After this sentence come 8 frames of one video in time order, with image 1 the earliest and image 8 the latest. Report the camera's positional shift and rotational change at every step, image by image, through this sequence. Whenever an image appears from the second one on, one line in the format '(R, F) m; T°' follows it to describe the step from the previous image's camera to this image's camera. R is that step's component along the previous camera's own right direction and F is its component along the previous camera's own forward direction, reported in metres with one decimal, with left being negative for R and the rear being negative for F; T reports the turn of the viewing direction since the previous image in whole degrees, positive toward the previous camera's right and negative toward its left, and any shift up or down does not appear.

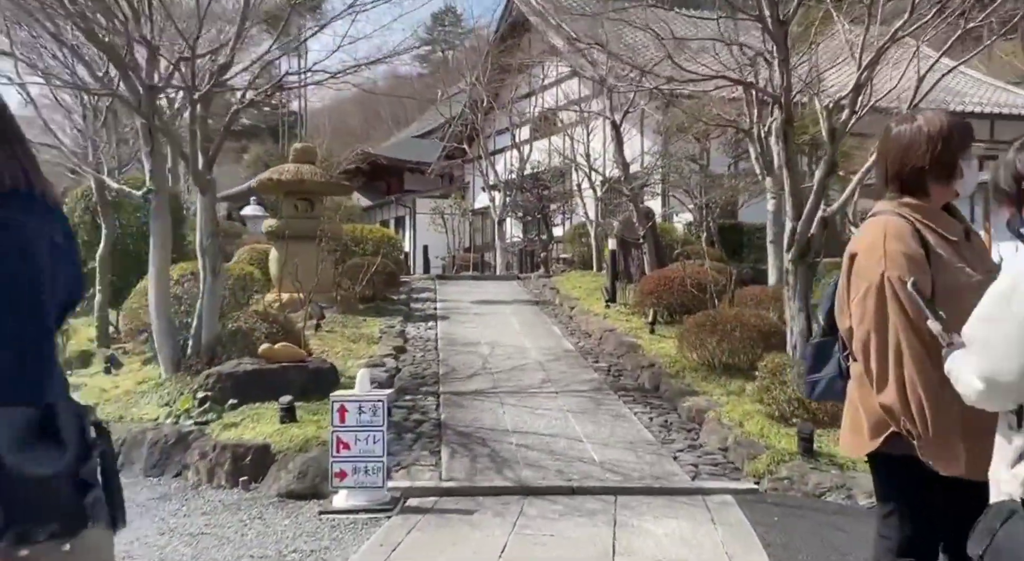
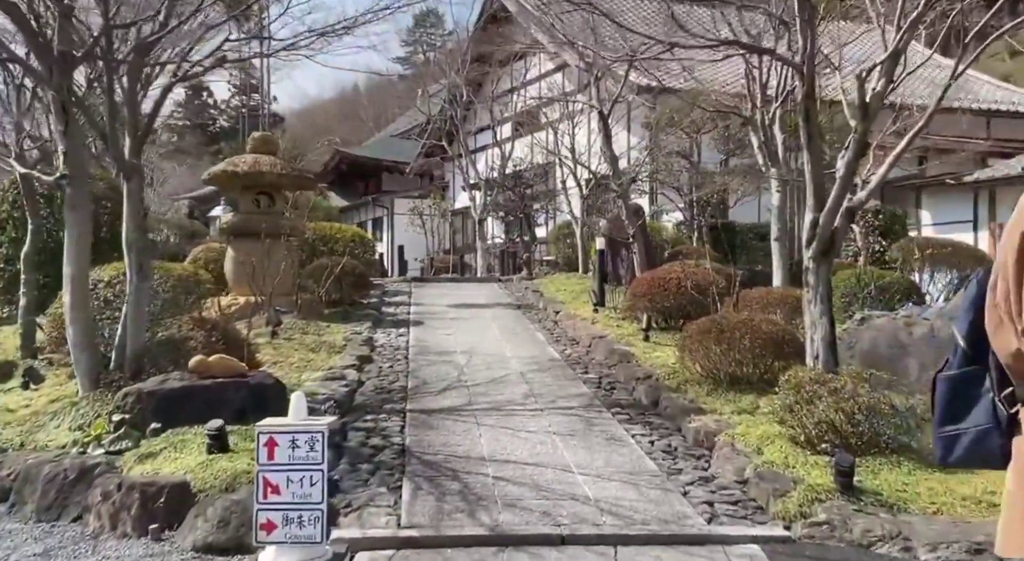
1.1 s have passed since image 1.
(0.0, +0.8) m; +1°
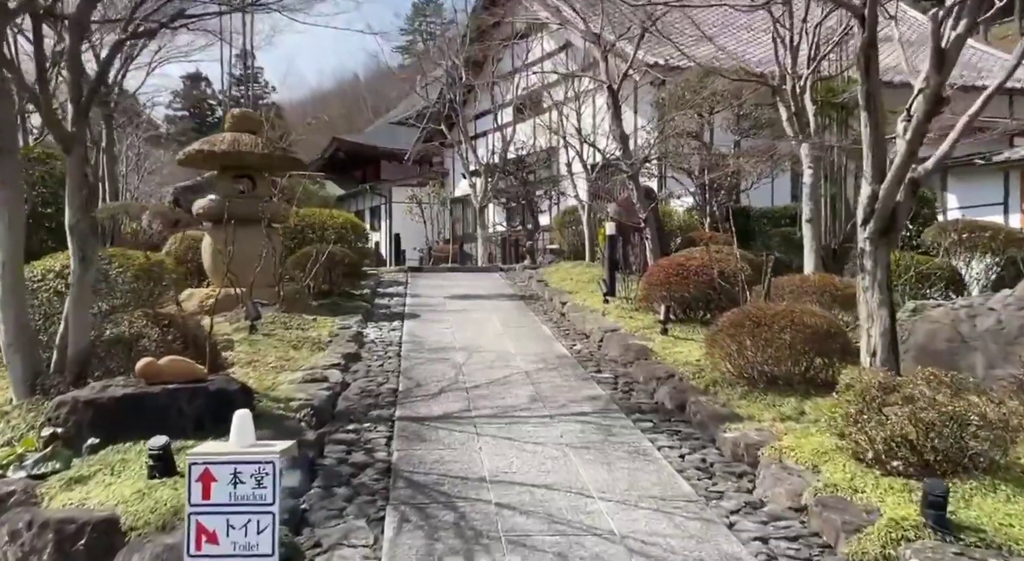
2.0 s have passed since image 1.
(0.0, +0.8) m; 0°
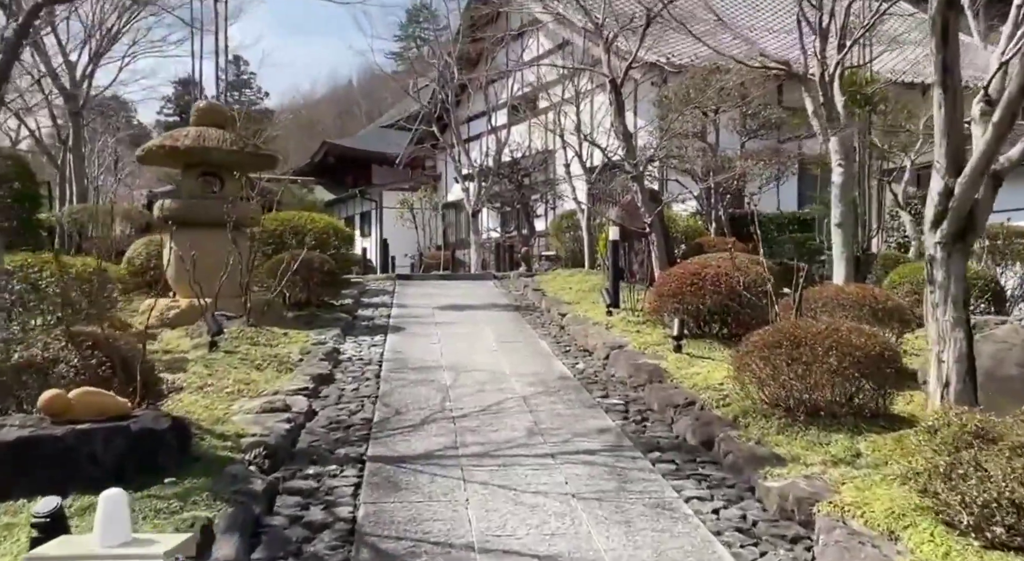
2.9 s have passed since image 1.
(0.0, +0.8) m; 0°
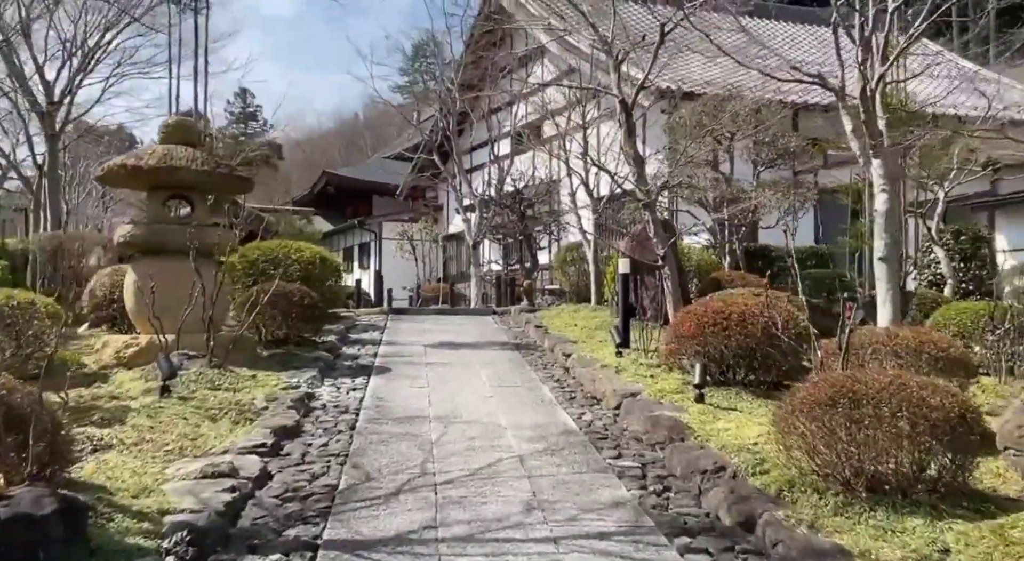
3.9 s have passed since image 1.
(0.0, +0.8) m; 0°
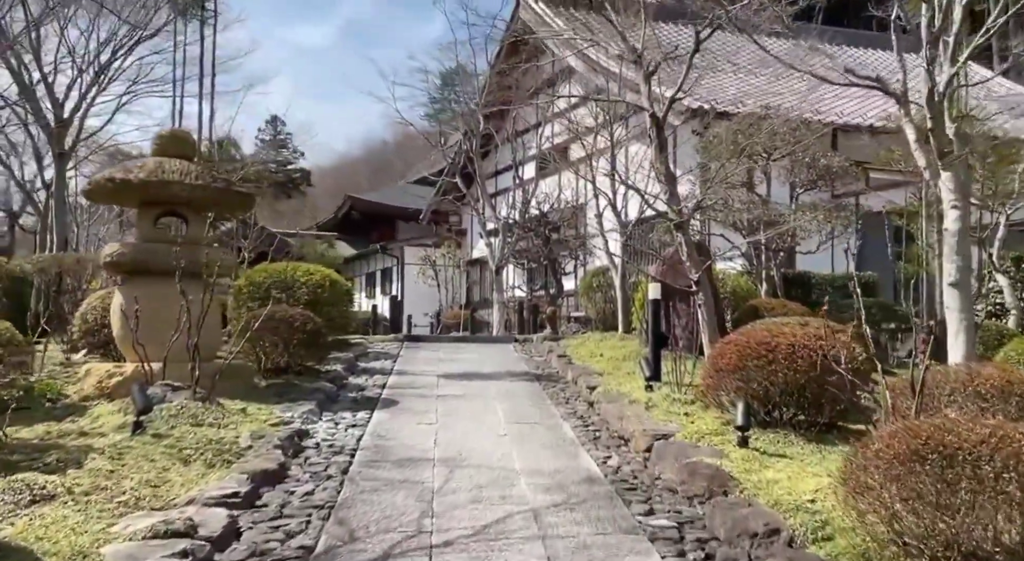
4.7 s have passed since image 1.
(+0.1, +0.6) m; -2°
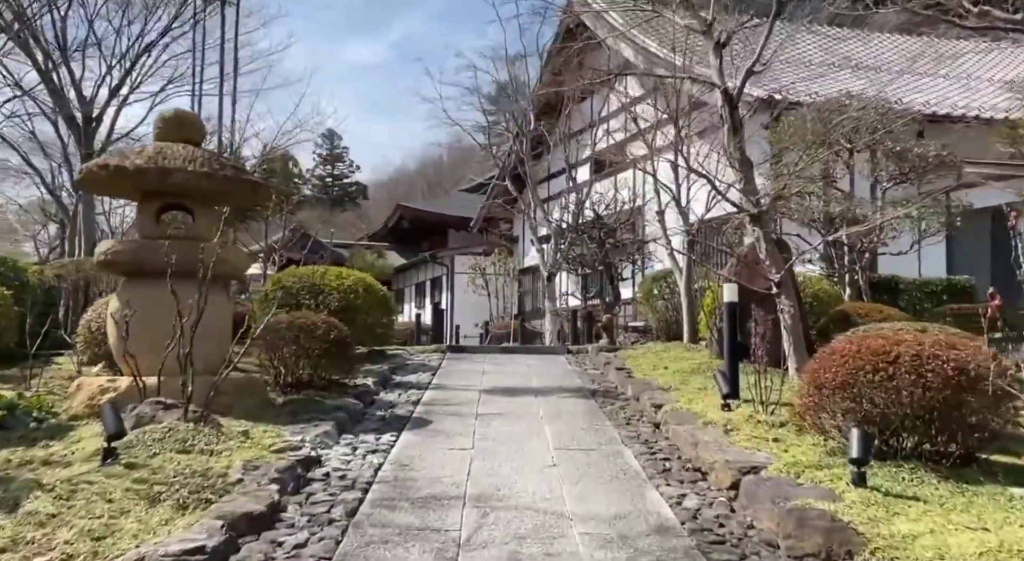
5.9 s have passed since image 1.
(0.0, +0.9) m; -4°
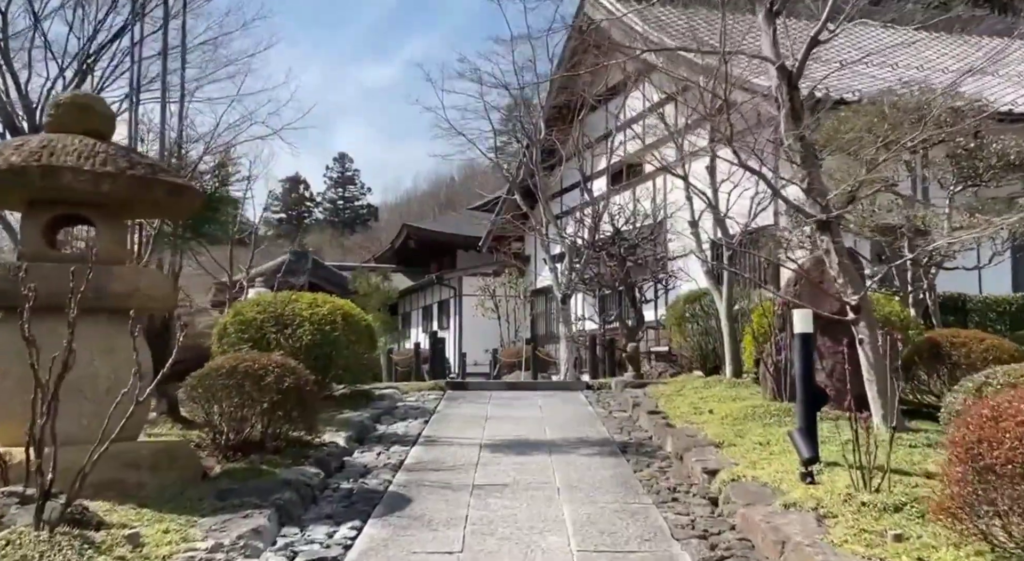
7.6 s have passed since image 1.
(0.0, +1.4) m; -1°
